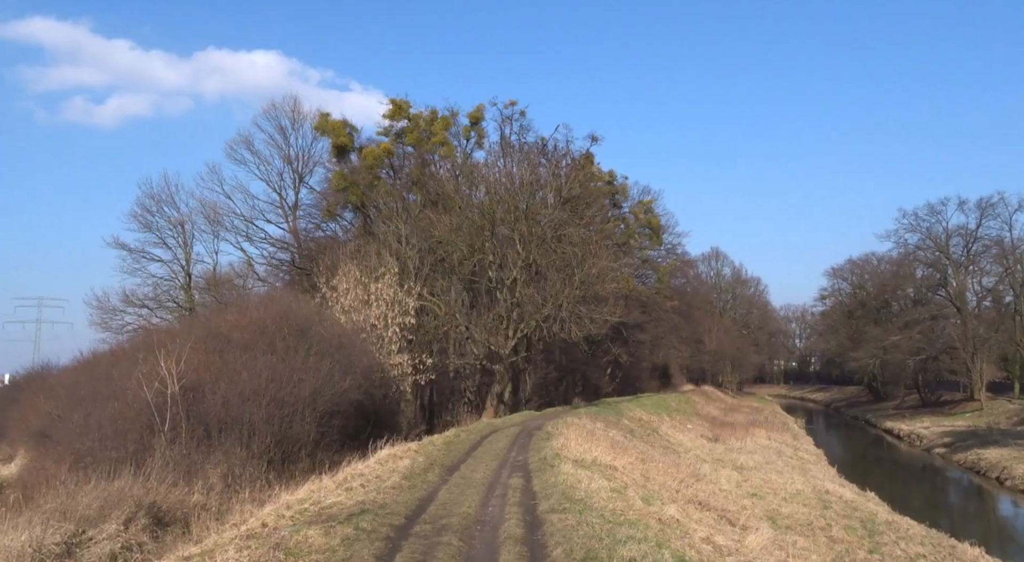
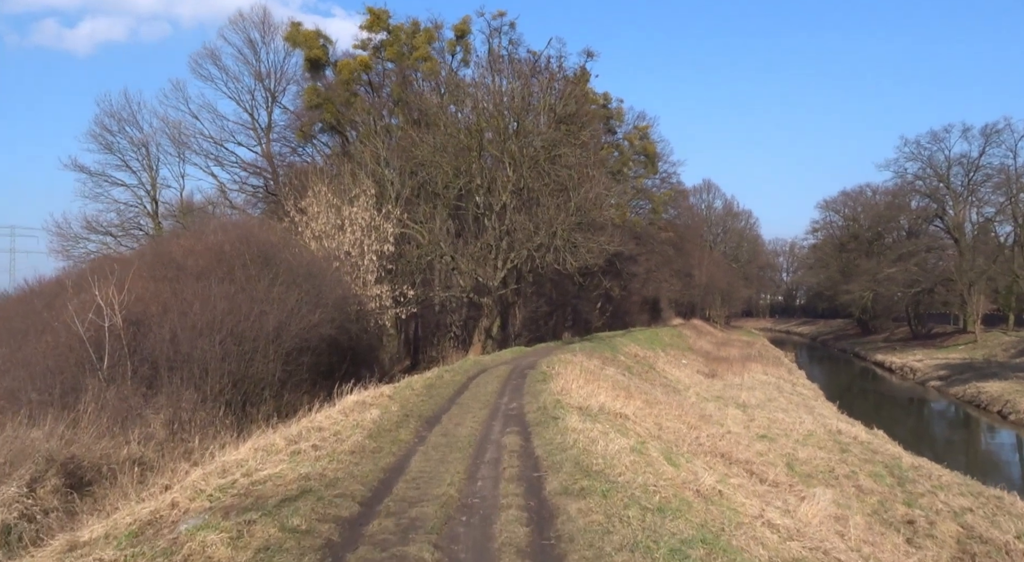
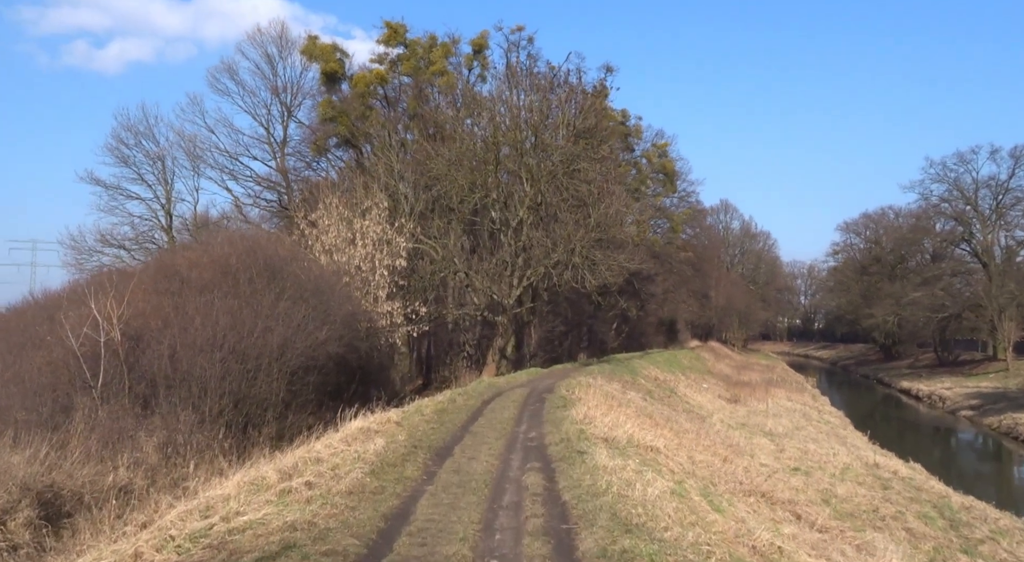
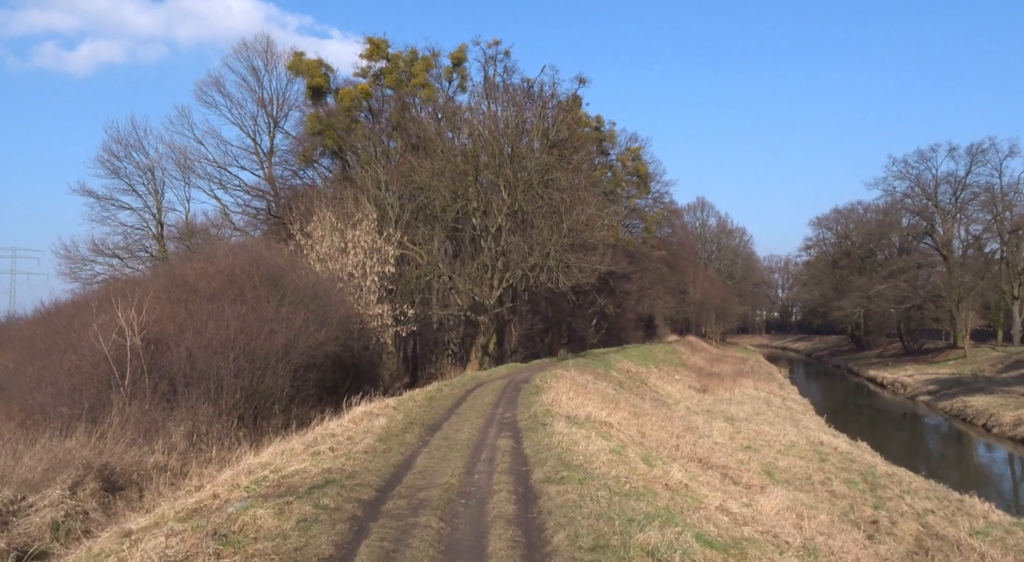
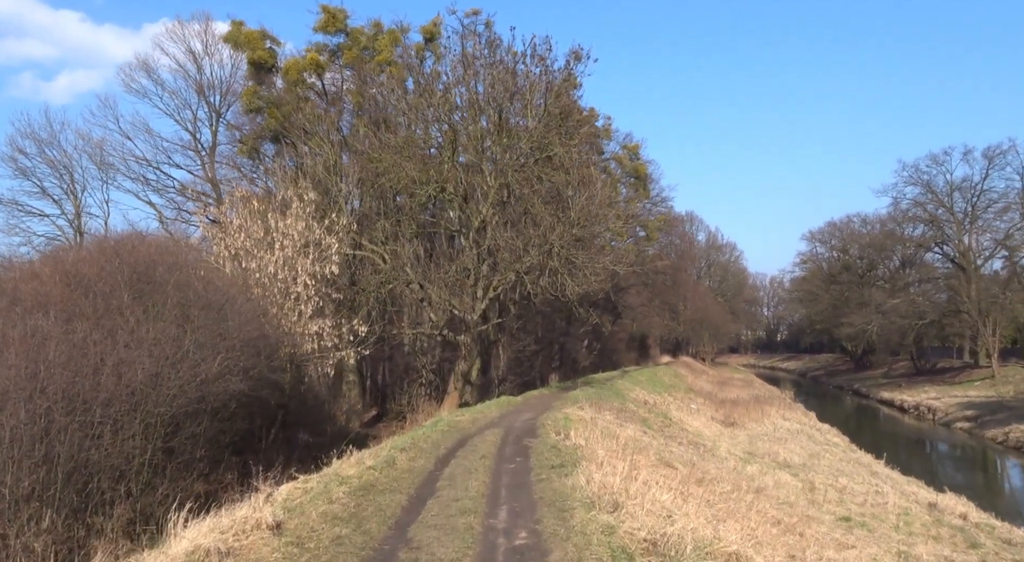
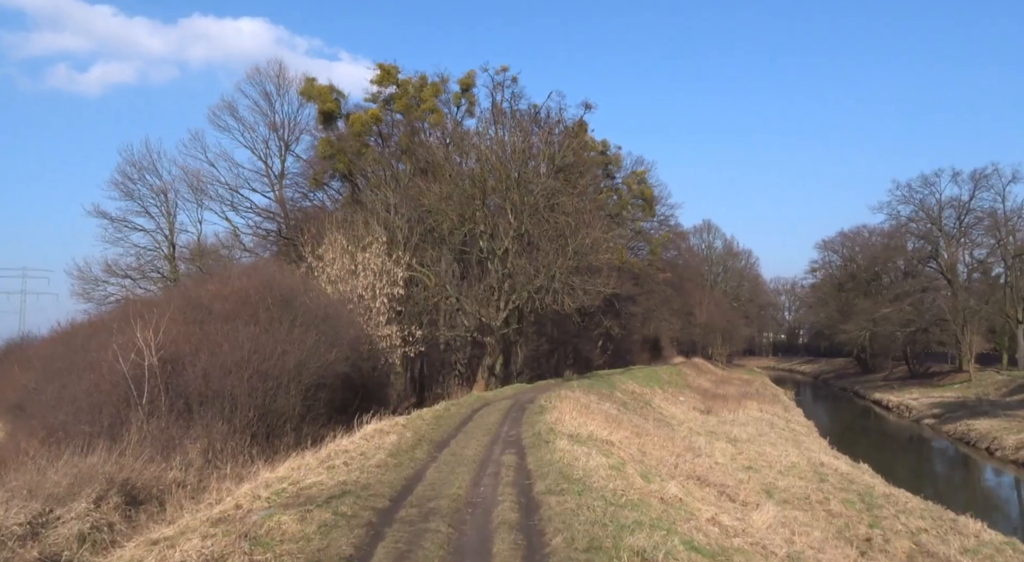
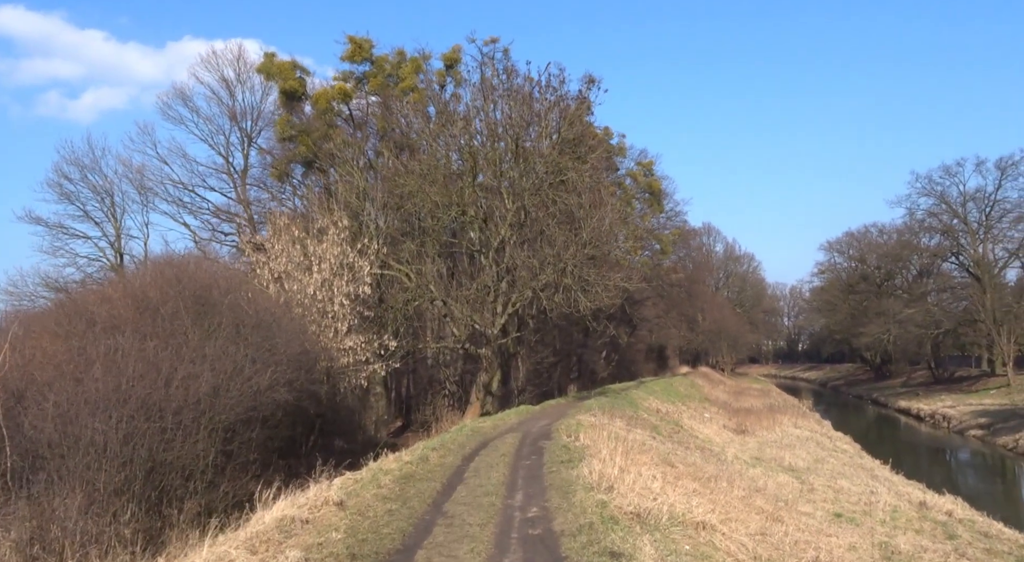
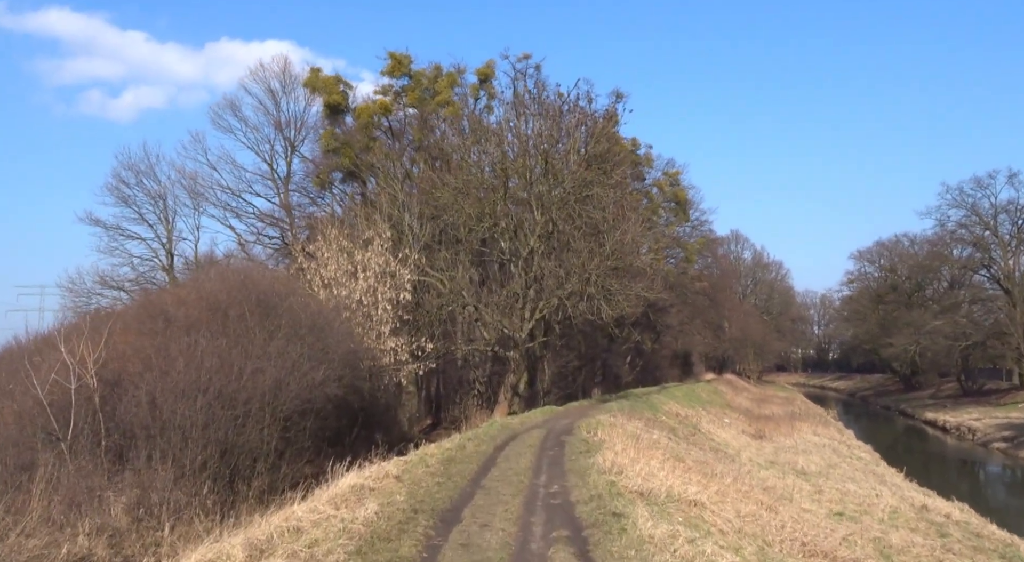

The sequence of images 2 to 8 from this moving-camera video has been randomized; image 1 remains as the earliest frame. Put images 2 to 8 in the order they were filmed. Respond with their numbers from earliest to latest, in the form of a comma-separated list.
6, 4, 2, 3, 8, 7, 5
